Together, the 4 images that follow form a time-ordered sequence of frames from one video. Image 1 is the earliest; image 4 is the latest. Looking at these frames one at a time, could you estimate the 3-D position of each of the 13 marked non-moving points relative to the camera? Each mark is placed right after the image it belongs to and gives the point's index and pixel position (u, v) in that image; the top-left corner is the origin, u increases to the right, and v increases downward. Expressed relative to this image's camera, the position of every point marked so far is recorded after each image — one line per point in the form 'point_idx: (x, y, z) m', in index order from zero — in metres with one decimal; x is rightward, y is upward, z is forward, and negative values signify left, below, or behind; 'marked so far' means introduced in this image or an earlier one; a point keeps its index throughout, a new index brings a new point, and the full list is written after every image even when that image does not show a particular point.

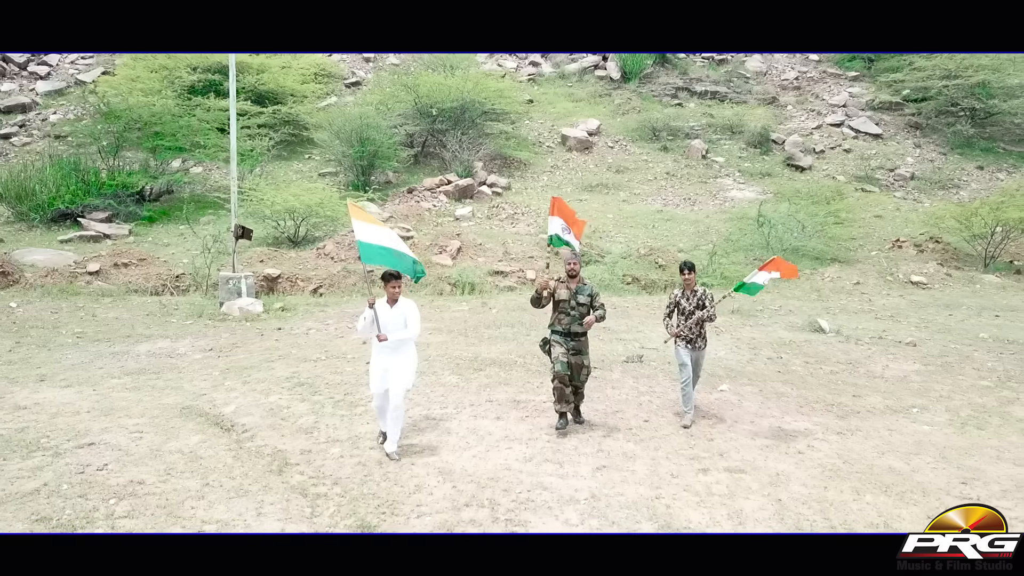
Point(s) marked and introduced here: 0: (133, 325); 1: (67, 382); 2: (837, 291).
0: (-4.0, -0.4, +8.7) m
1: (-3.3, -0.7, +6.1) m
2: (+5.1, 0.0, +12.8) m
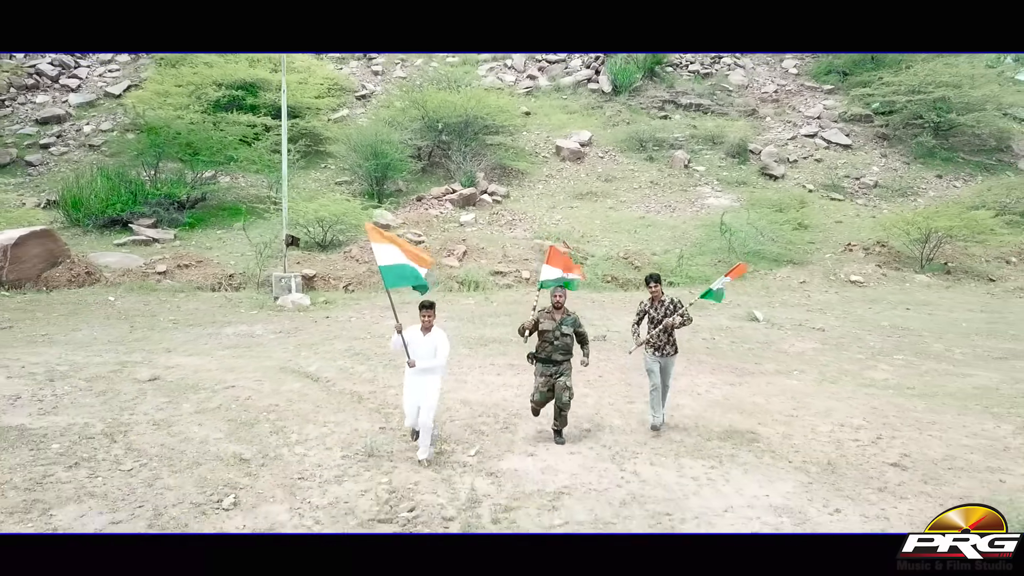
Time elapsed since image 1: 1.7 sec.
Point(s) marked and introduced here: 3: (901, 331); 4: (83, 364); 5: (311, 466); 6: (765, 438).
0: (-4.1, -0.4, +11.0) m
1: (-3.4, -0.7, +8.5) m
2: (+5.1, 0.0, +15.1) m
3: (+5.3, -0.6, +11.0) m
4: (-4.0, -0.7, +7.6) m
5: (-1.2, -1.1, +4.8) m
6: (+1.7, -1.0, +5.7) m
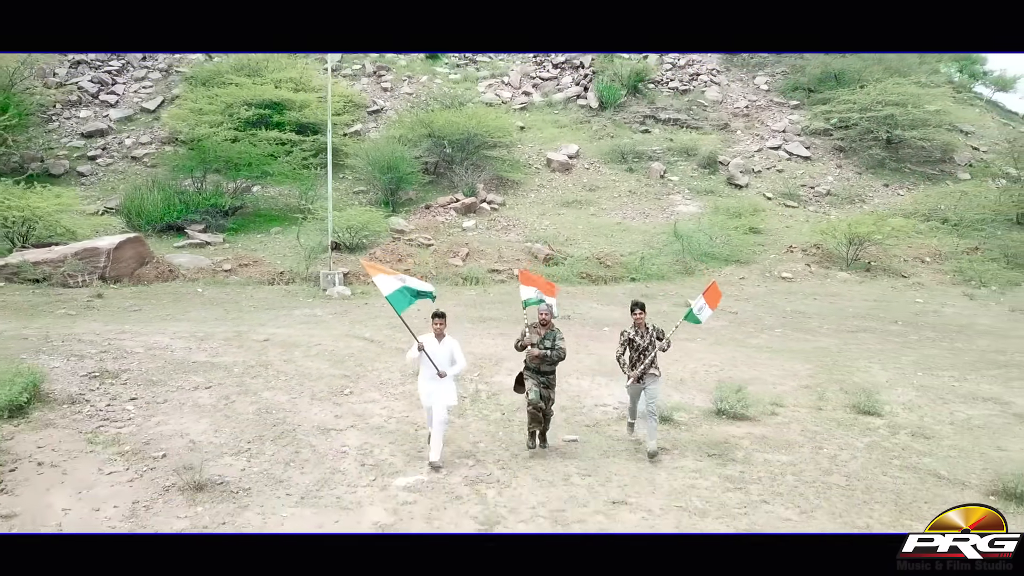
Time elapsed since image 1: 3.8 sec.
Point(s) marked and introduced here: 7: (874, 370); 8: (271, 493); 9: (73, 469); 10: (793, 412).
0: (-4.2, -0.2, +14.7) m
1: (-3.5, -0.6, +12.1) m
2: (+4.9, +0.1, +18.8) m
3: (+5.2, -0.5, +14.7) m
4: (-4.2, -0.6, +11.3) m
5: (-1.3, -1.0, +8.5) m
6: (+1.6, -0.9, +9.3) m
7: (+4.2, -0.9, +9.3) m
8: (-1.5, -1.3, +5.0) m
9: (-3.0, -1.2, +5.5) m
10: (+2.5, -1.1, +7.2) m
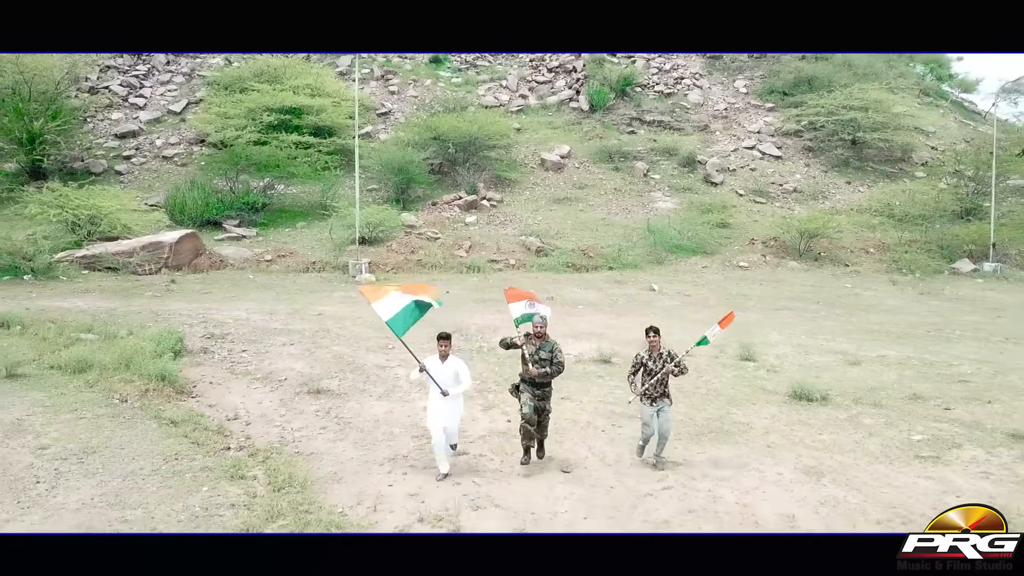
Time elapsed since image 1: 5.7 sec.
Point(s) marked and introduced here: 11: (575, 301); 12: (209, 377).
0: (-4.3, 0.0, +18.0) m
1: (-3.6, -0.3, +15.5) m
2: (+4.8, +0.5, +22.1) m
3: (+5.1, -0.2, +18.1) m
4: (-4.3, -0.4, +14.6) m
5: (-1.4, -0.8, +11.9) m
6: (+1.5, -0.7, +12.7) m
7: (+4.1, -0.7, +12.7) m
8: (-1.6, -1.1, +8.4) m
9: (-3.1, -1.1, +8.9) m
10: (+2.4, -0.9, +10.5) m
11: (+1.3, -0.3, +16.1) m
12: (-3.4, -1.0, +9.1) m
